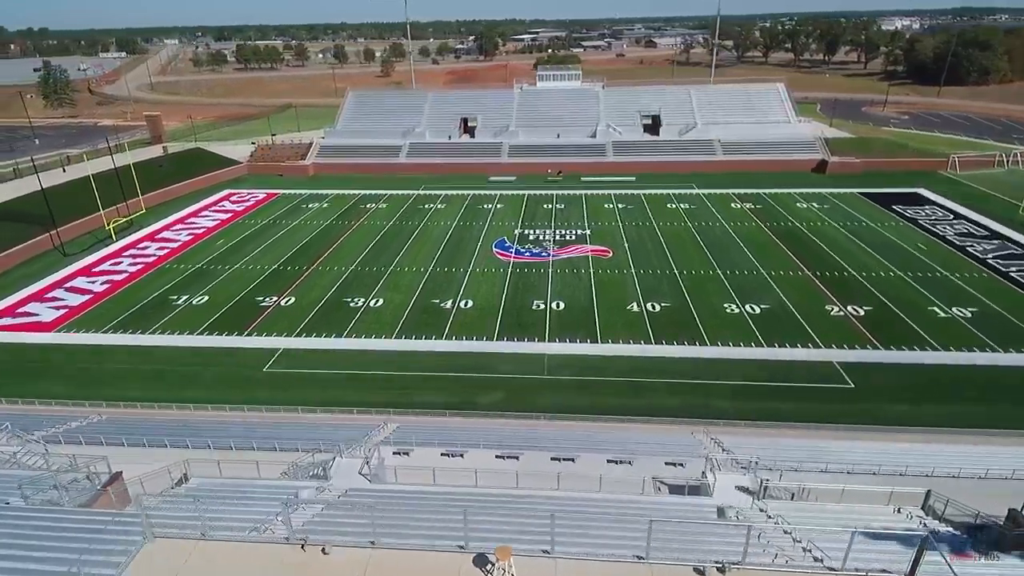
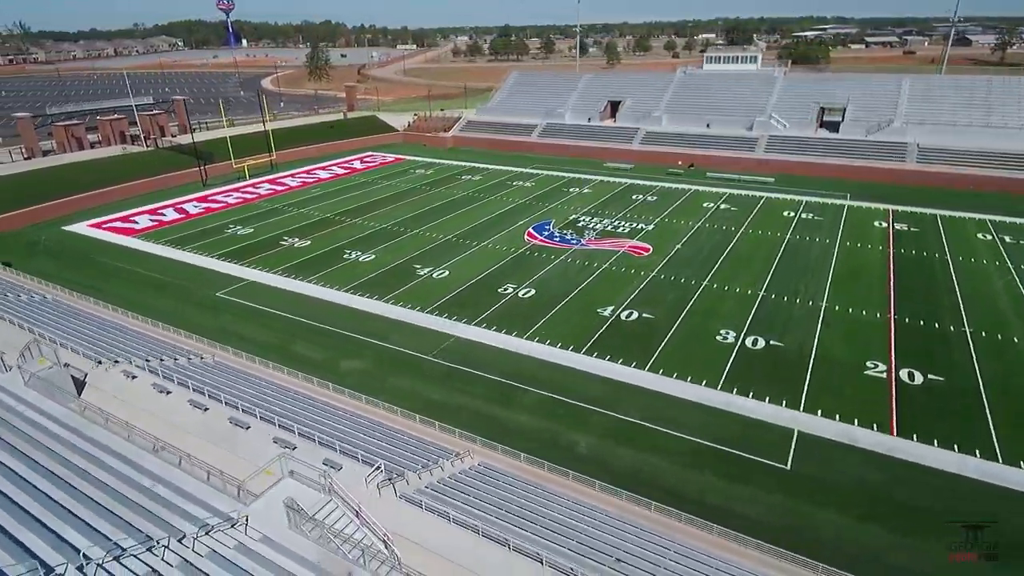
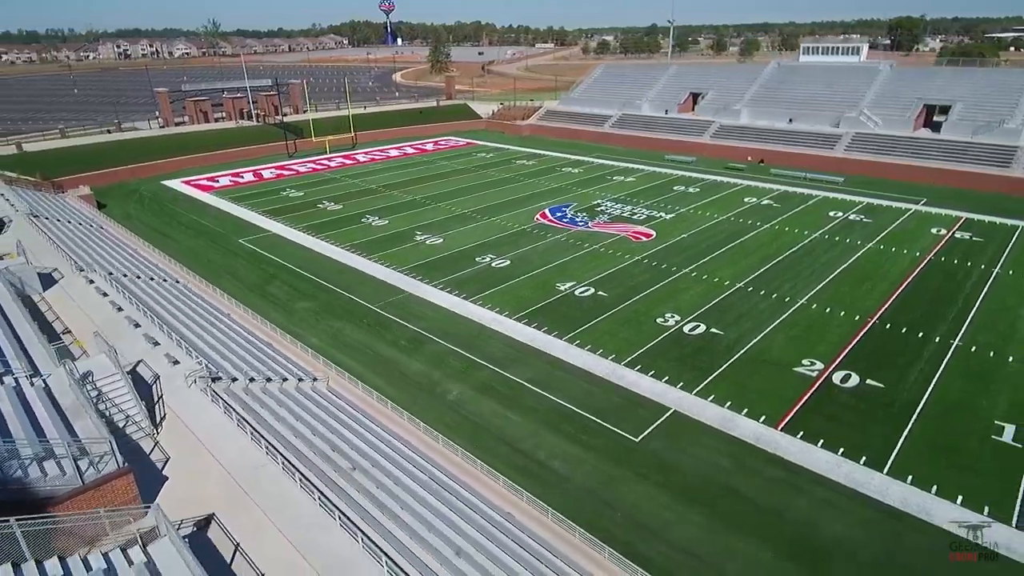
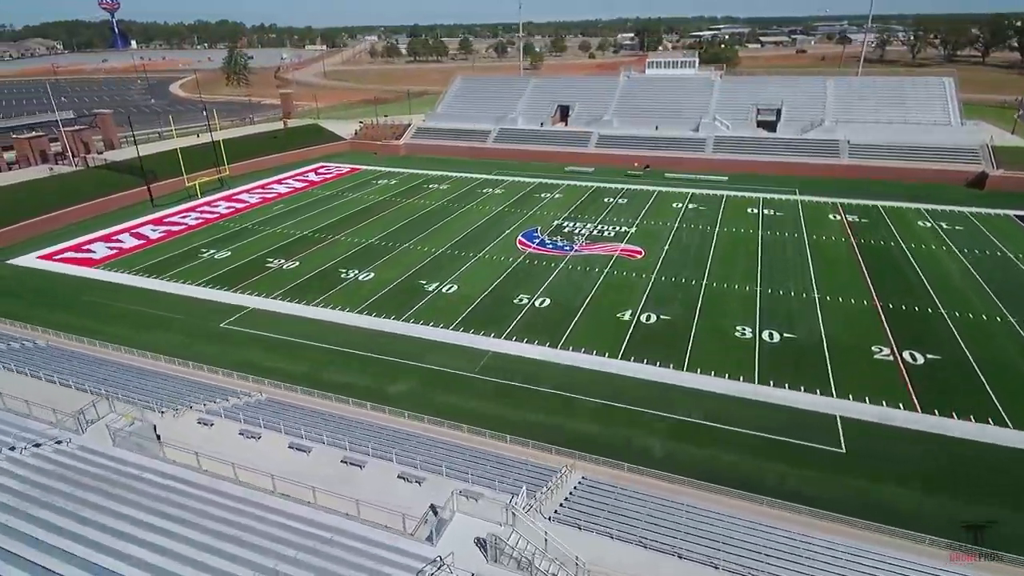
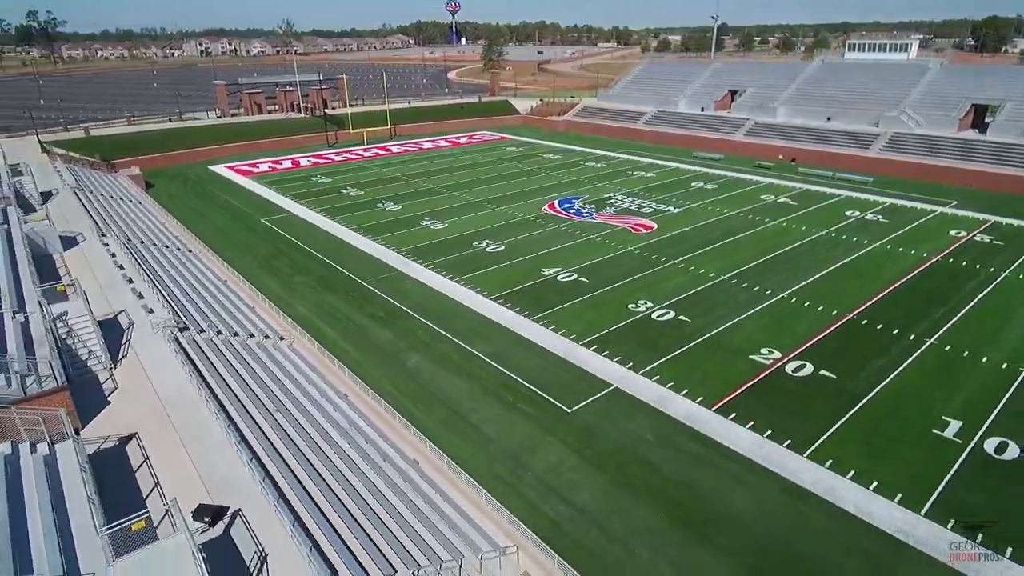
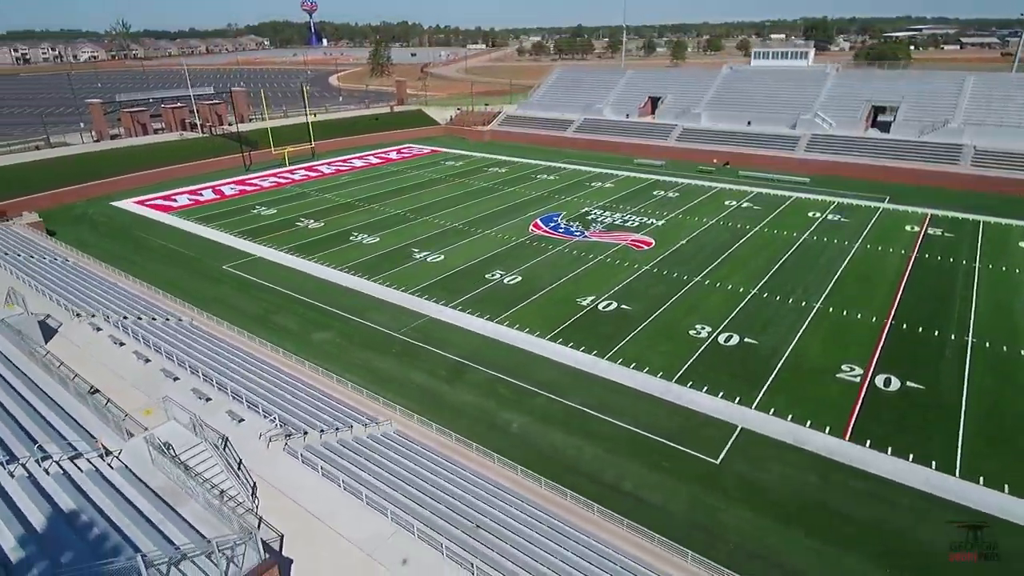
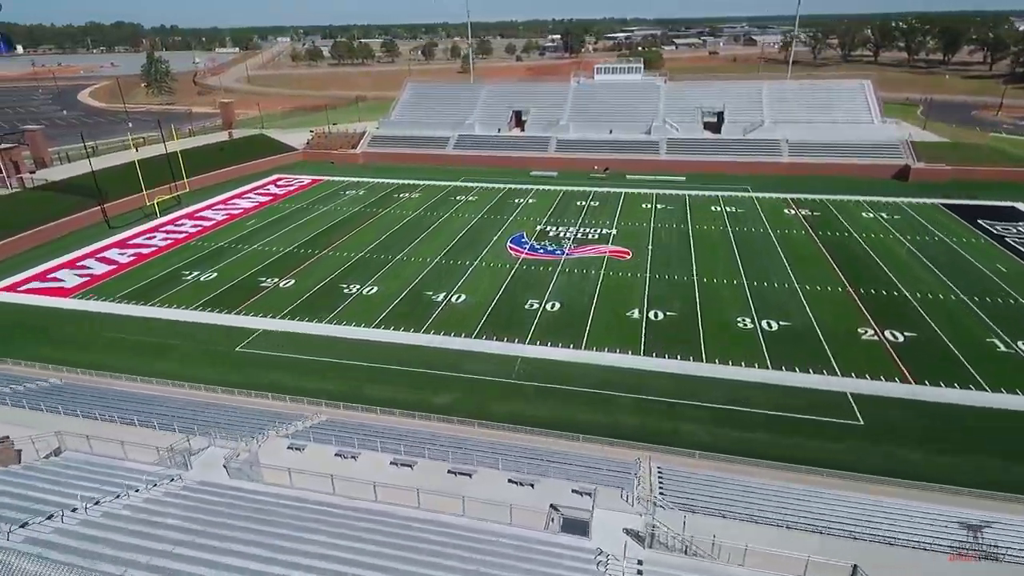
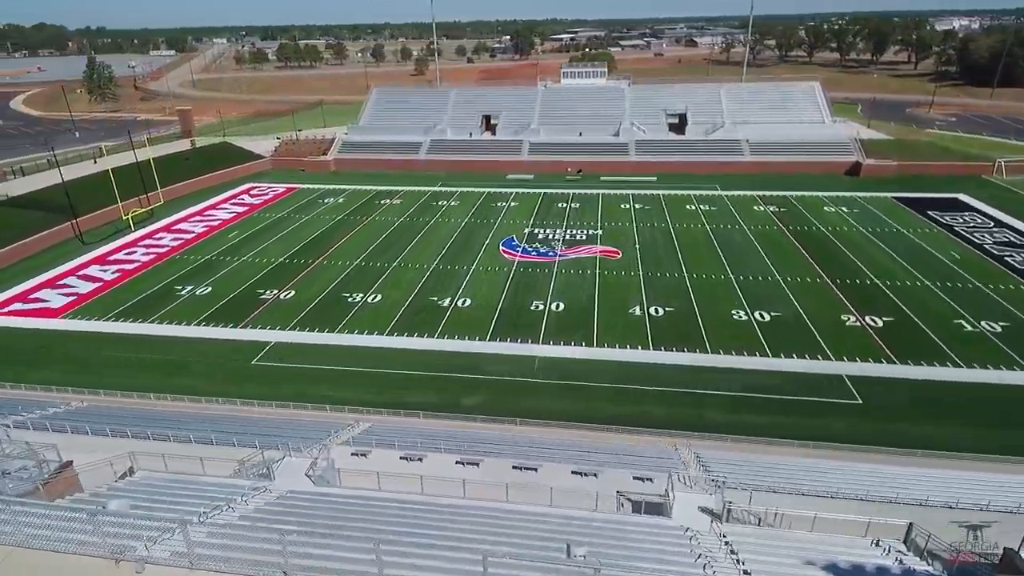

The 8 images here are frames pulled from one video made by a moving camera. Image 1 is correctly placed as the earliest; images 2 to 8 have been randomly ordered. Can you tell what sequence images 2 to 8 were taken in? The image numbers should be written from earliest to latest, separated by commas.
8, 7, 4, 2, 6, 3, 5
